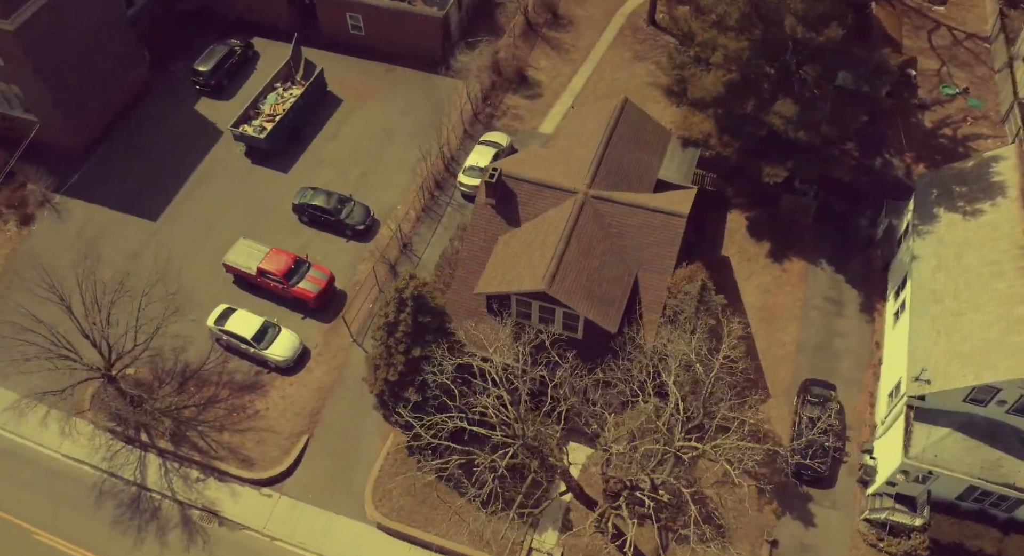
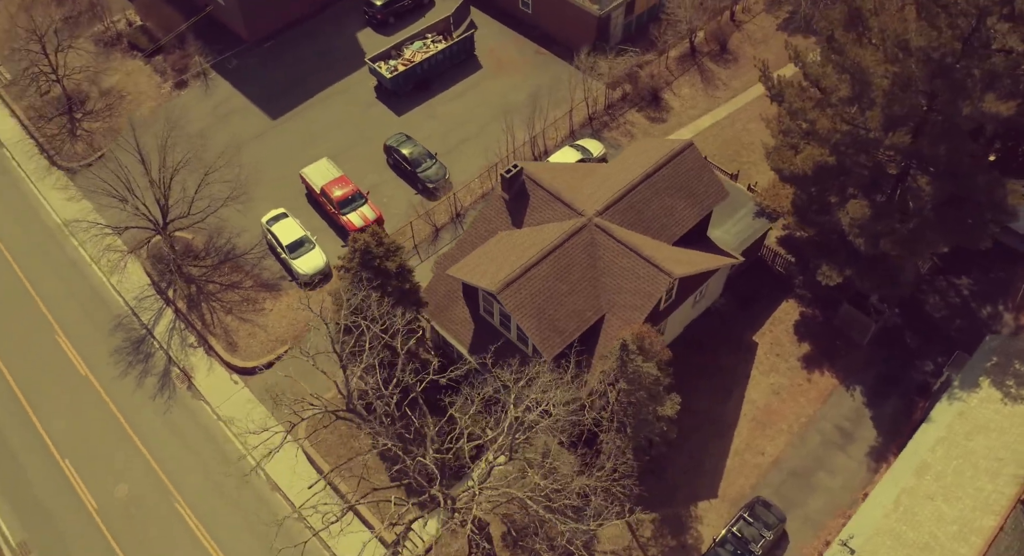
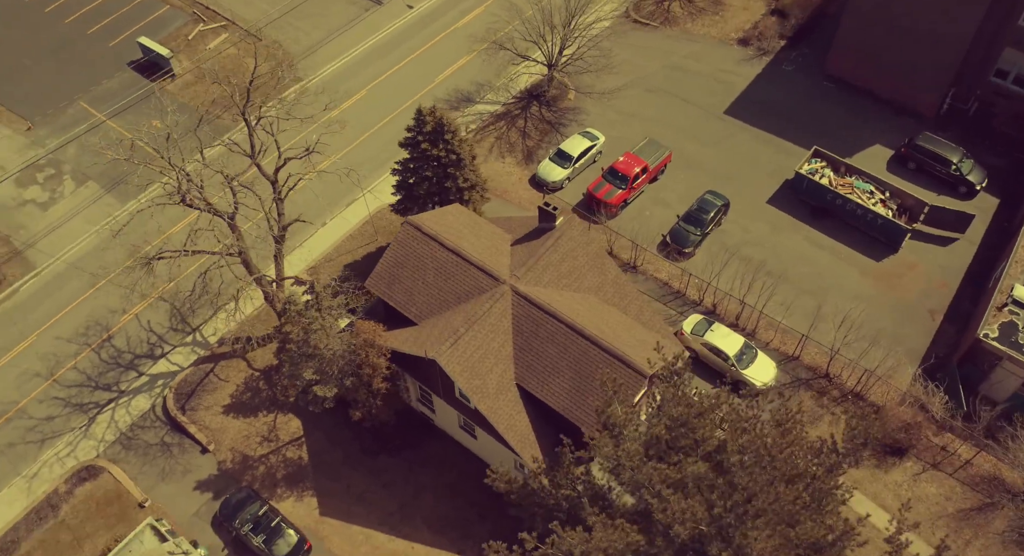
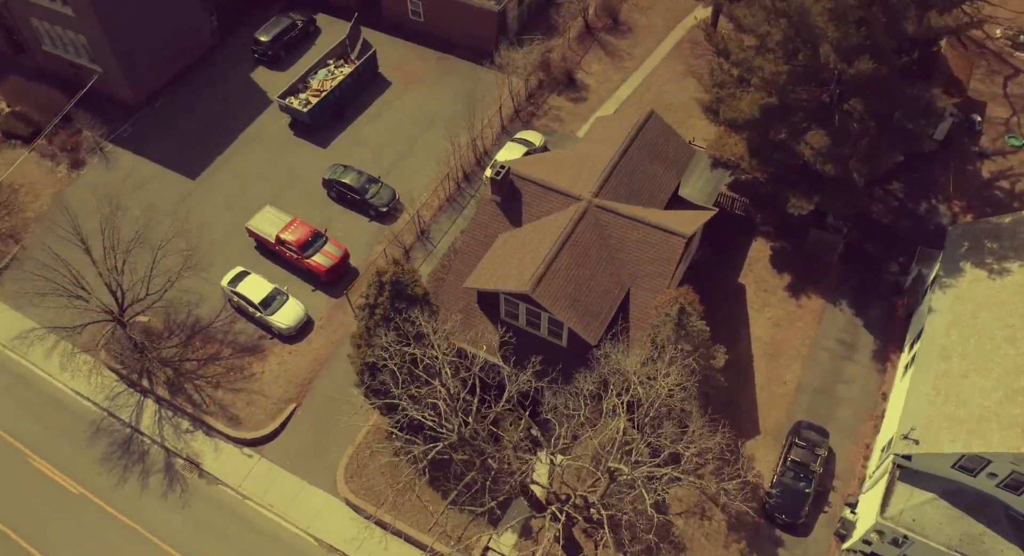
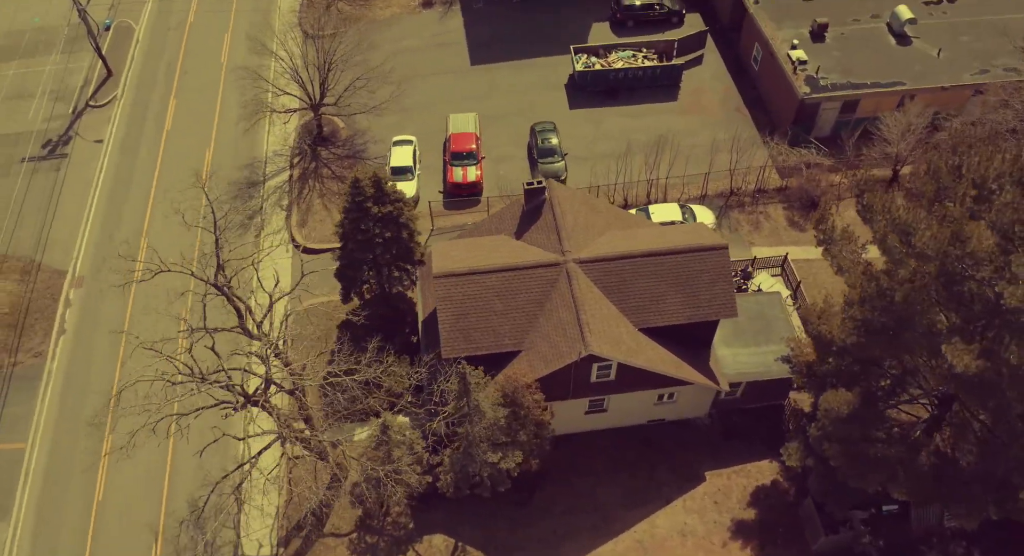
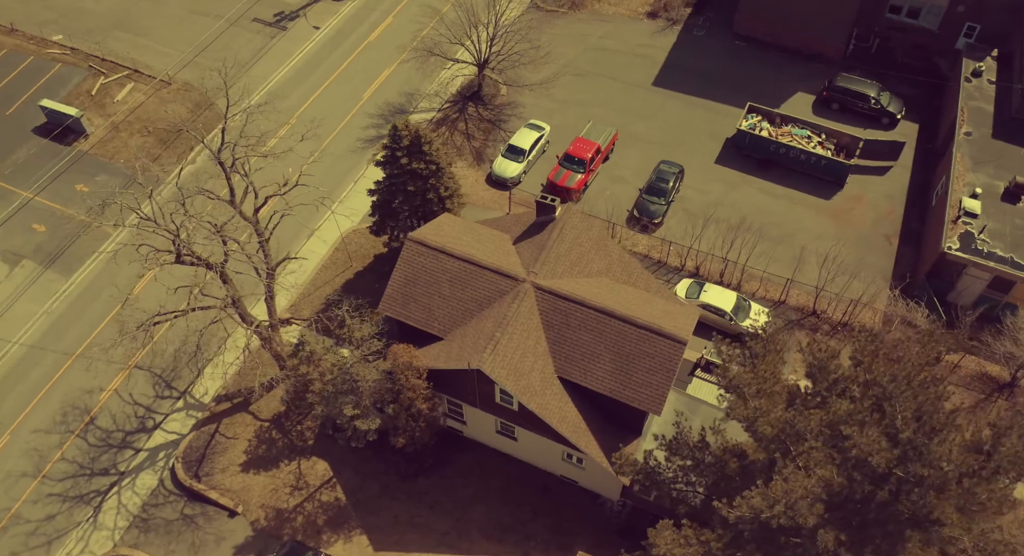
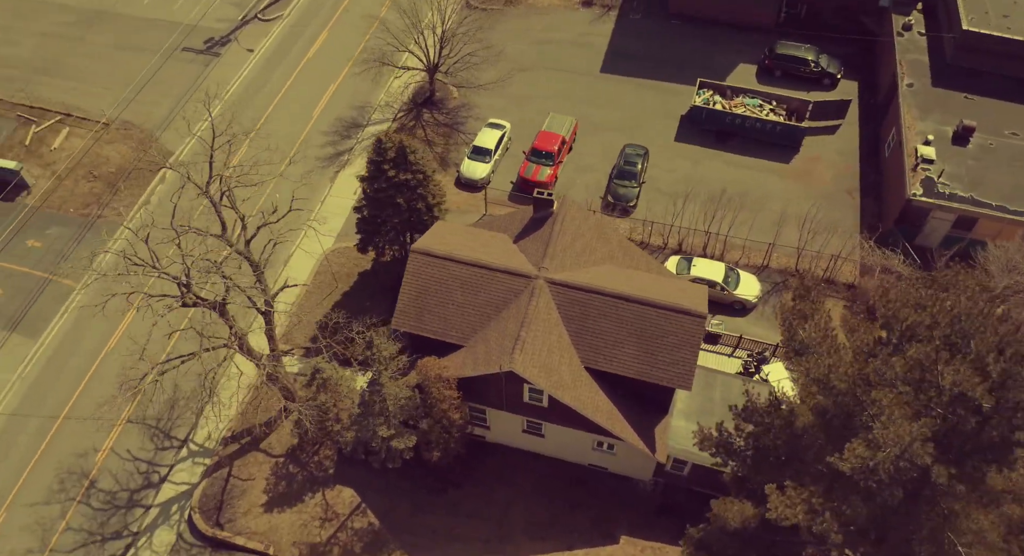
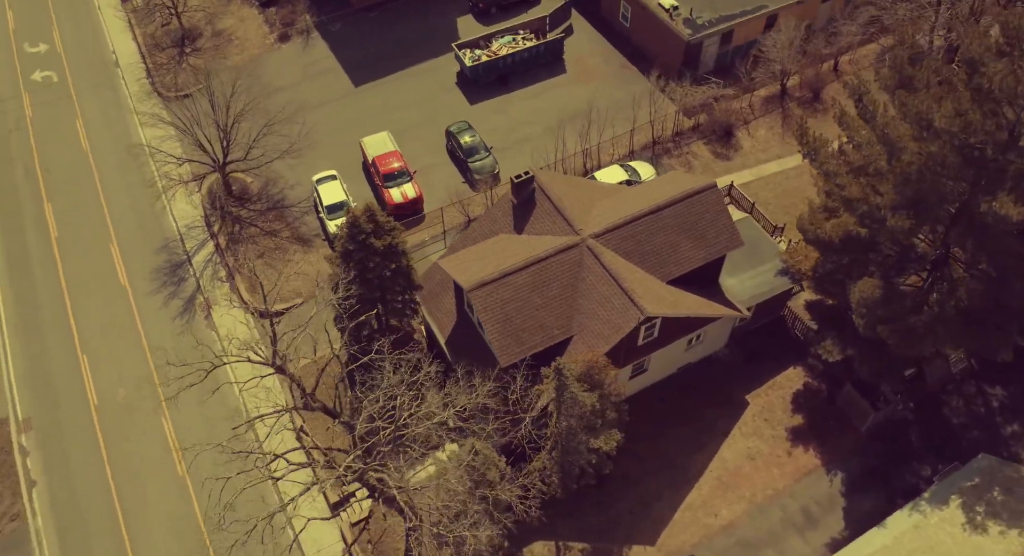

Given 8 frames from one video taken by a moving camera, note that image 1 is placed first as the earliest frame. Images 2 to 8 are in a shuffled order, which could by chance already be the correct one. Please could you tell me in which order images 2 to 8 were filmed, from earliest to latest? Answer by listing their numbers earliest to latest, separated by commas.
4, 2, 8, 5, 7, 6, 3
